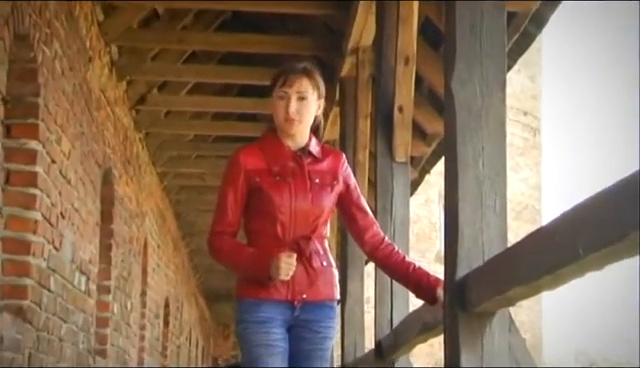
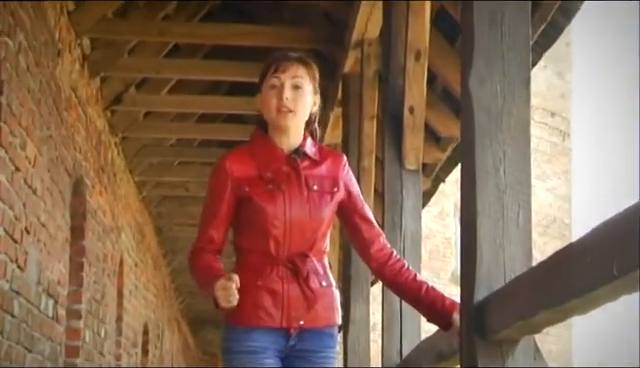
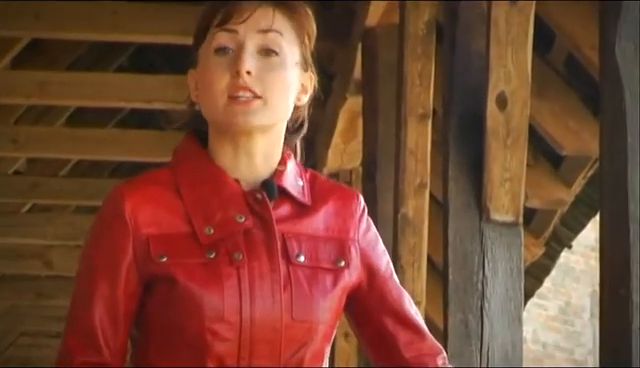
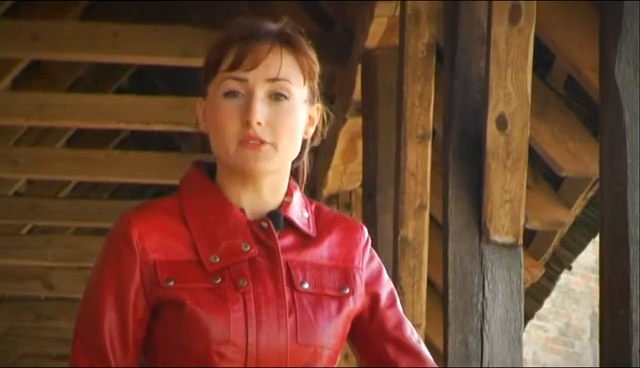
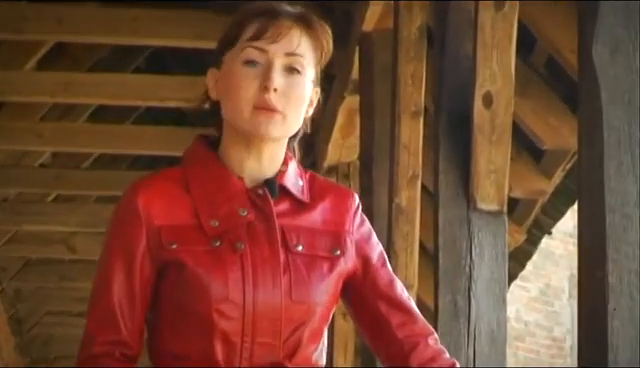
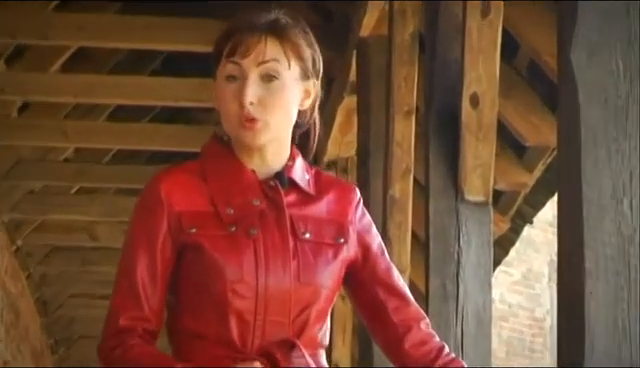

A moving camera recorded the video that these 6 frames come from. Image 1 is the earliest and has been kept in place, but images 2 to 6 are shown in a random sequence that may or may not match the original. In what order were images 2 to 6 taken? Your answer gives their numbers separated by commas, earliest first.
2, 6, 5, 3, 4
